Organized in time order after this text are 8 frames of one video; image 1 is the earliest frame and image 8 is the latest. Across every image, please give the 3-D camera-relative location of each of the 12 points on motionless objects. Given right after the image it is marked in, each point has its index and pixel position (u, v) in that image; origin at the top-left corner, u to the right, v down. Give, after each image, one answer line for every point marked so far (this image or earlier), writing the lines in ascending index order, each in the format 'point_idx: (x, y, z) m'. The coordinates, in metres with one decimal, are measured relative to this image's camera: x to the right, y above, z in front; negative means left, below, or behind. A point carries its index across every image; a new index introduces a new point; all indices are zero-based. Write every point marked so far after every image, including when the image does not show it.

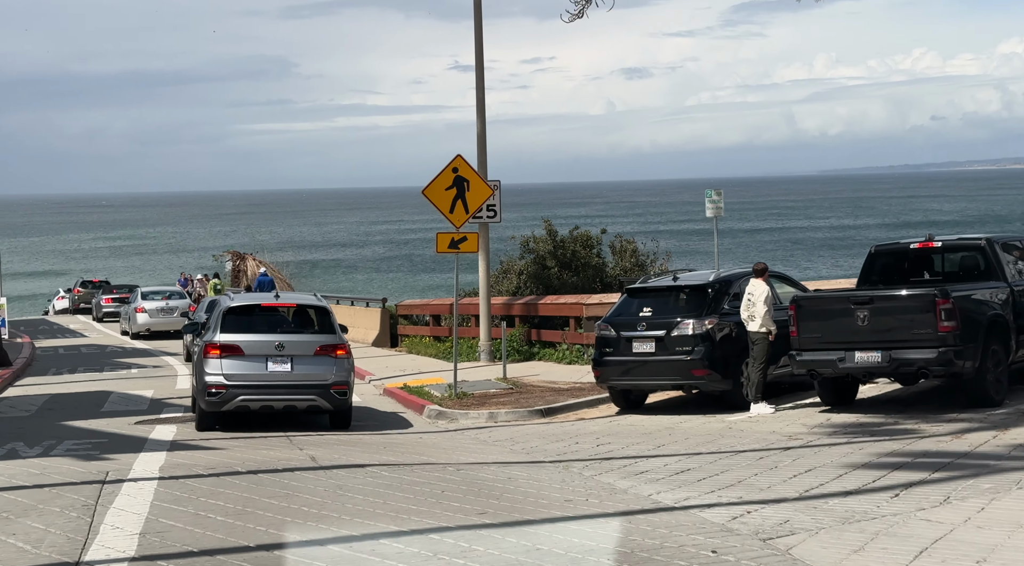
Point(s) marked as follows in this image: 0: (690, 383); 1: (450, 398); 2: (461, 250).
0: (+1.9, -1.1, +16.2) m
1: (-0.8, -1.5, +19.5) m
2: (-0.7, +0.5, +19.8) m
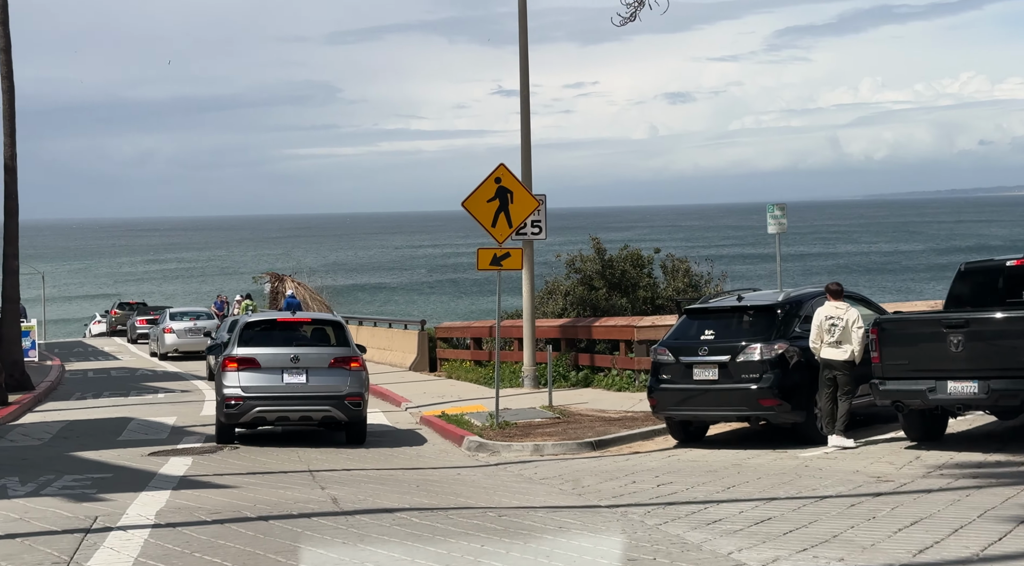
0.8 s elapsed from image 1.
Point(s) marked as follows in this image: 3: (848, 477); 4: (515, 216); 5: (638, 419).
0: (+2.4, -1.3, +14.7) m
1: (-0.2, -1.7, +18.0) m
2: (-0.1, +0.2, +18.3) m
3: (+2.6, -1.5, +11.8) m
4: (0.0, +0.8, +18.2) m
5: (+1.5, -1.6, +18.0) m
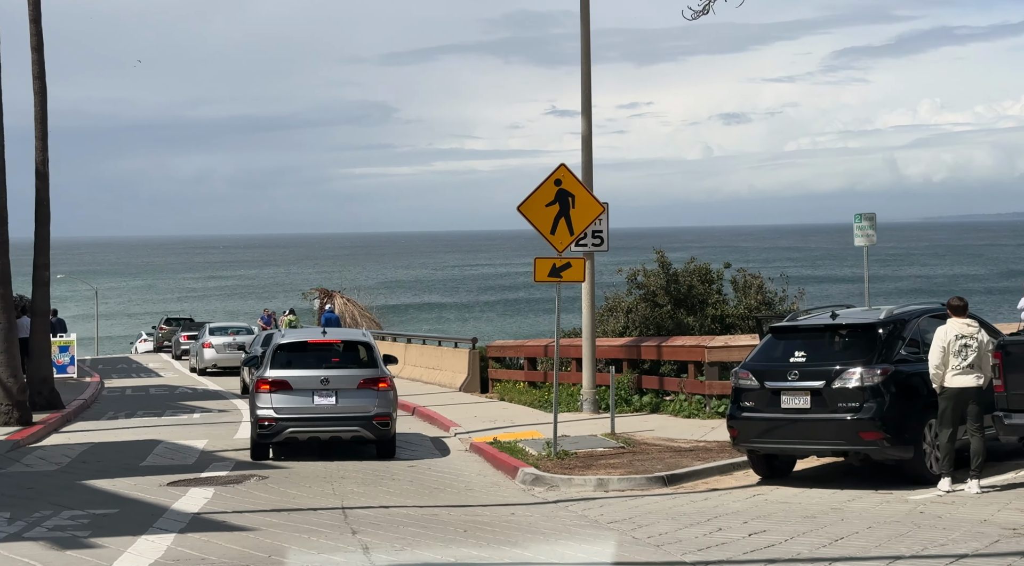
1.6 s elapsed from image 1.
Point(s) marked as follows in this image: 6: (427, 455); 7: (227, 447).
0: (+2.9, -1.4, +12.8) m
1: (+0.4, -1.9, +16.2) m
2: (+0.6, 0.0, +16.6) m
3: (+3.0, -1.6, +9.9) m
4: (+0.7, +0.7, +16.4) m
5: (+2.1, -1.8, +16.2) m
6: (-1.1, -2.1, +18.7) m
7: (-3.8, -2.2, +20.0) m
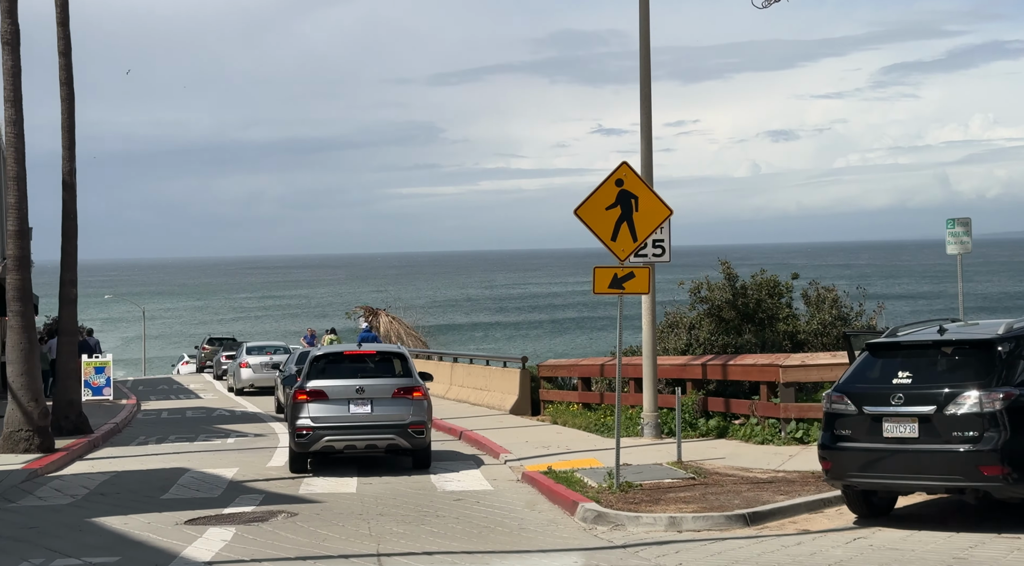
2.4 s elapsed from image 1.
0: (+3.4, -1.5, +11.0) m
1: (+0.9, -2.0, +14.5) m
2: (+1.1, -0.1, +14.9) m
3: (+3.4, -1.6, +8.1) m
4: (+1.3, +0.5, +14.8) m
5: (+2.7, -1.9, +14.4) m
6: (-0.4, -2.3, +17.0) m
7: (-3.1, -2.4, +18.4) m
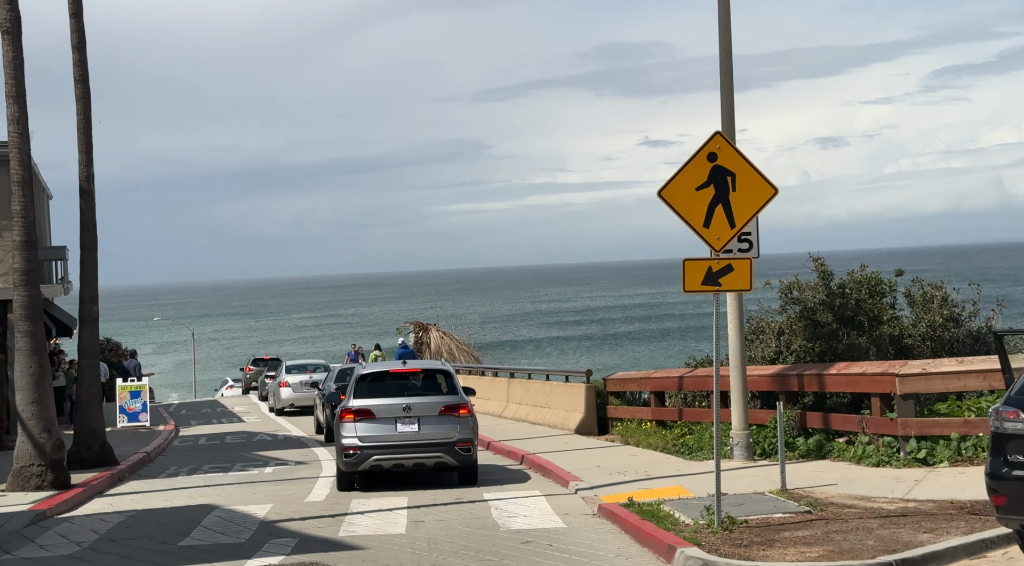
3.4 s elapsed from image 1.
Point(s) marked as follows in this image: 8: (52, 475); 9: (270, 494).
0: (+3.9, -1.3, +8.5) m
1: (+1.6, -2.0, +12.0) m
2: (+1.7, 0.0, +12.4) m
3: (+3.8, -1.5, +5.6) m
4: (+1.9, +0.6, +12.3) m
5: (+3.3, -1.8, +11.9) m
6: (+0.3, -2.3, +14.6) m
7: (-2.3, -2.5, +16.0) m
8: (-5.7, -2.4, +18.8) m
9: (-3.0, -2.6, +18.5) m
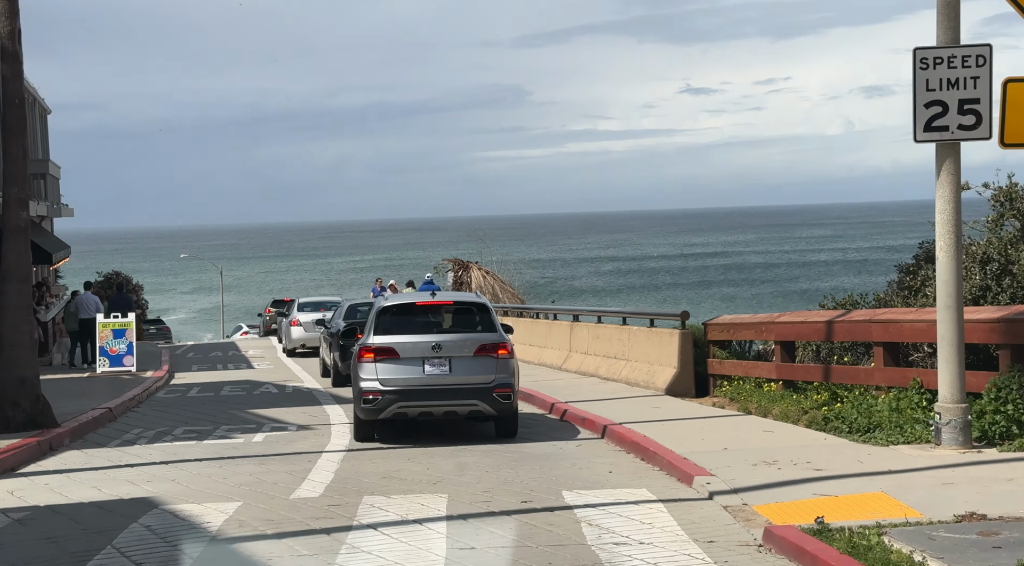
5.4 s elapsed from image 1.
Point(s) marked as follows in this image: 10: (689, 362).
0: (+4.4, -0.9, +2.4) m
1: (+2.2, -1.3, +6.0) m
2: (+2.3, +0.6, +6.3) m
3: (+4.2, -1.1, -0.5) m
4: (+2.5, +1.2, +6.2) m
5: (+3.9, -1.2, +5.8) m
6: (+0.9, -1.6, +8.6) m
7: (-1.6, -1.6, +10.1) m
8: (-5.0, -1.4, +13.0) m
9: (-2.2, -1.6, +12.6) m
10: (+2.2, -1.0, +19.2) m
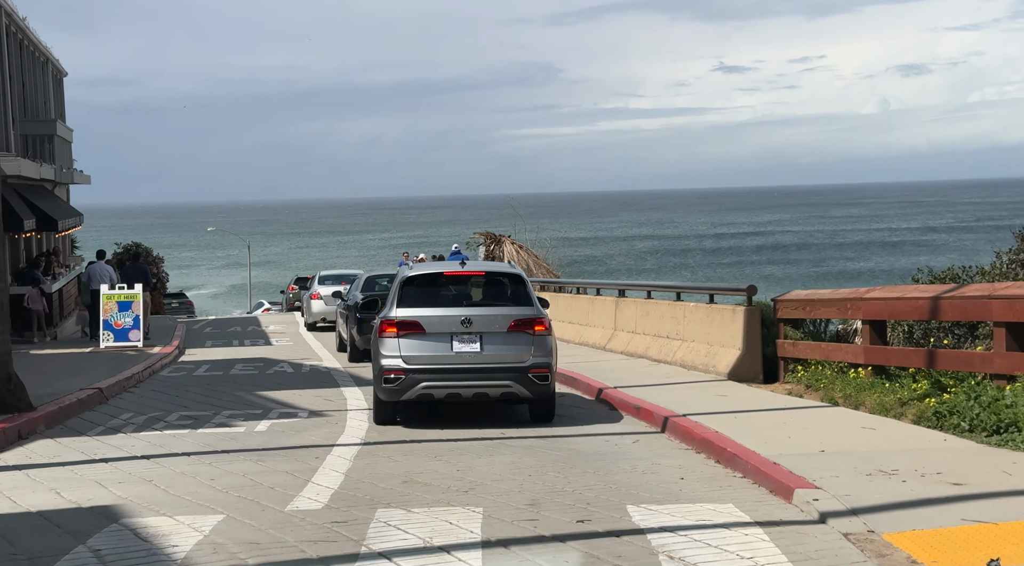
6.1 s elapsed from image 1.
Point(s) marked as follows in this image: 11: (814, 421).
0: (+4.5, -0.8, -0.1) m
1: (+2.4, -1.2, +3.6) m
2: (+2.6, +0.7, +3.9) m
3: (+4.3, -1.1, -3.0) m
4: (+2.7, +1.3, +3.7) m
5: (+4.1, -1.1, +3.4) m
6: (+1.2, -1.4, +6.2) m
7: (-1.3, -1.4, +7.8) m
8: (-4.6, -1.1, +10.7) m
9: (-1.9, -1.4, +10.3) m
10: (+2.7, -0.7, +16.8) m
11: (+2.4, -1.1, +12.5) m
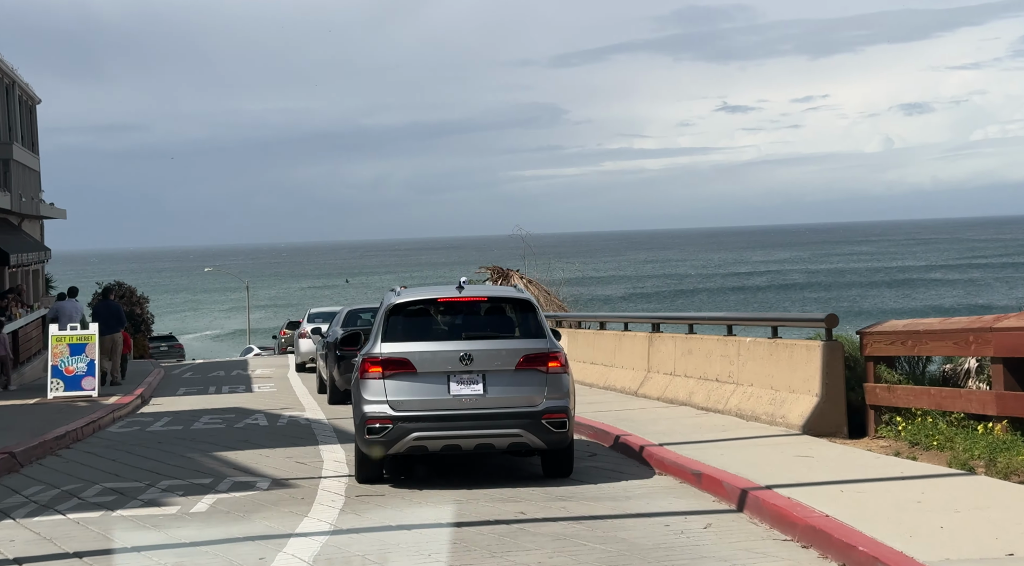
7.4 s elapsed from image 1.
0: (+4.6, -0.6, -3.7) m
1: (+2.5, -1.1, 0.0) m
2: (+2.7, +0.8, +0.4) m
3: (+4.4, -0.8, -6.6) m
4: (+2.8, +1.4, +0.2) m
5: (+4.2, -1.0, -0.2) m
6: (+1.3, -1.3, +2.6) m
7: (-1.2, -1.4, +4.2) m
8: (-4.5, -1.2, +7.2) m
9: (-1.8, -1.5, +6.7) m
10: (+2.9, -0.9, +13.2) m
11: (+2.6, -1.3, +8.9) m
